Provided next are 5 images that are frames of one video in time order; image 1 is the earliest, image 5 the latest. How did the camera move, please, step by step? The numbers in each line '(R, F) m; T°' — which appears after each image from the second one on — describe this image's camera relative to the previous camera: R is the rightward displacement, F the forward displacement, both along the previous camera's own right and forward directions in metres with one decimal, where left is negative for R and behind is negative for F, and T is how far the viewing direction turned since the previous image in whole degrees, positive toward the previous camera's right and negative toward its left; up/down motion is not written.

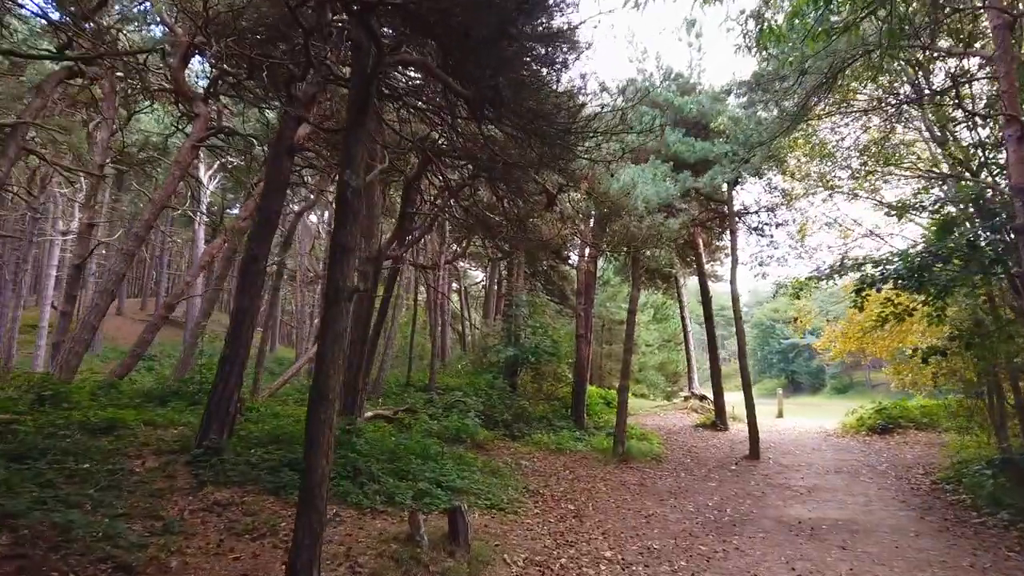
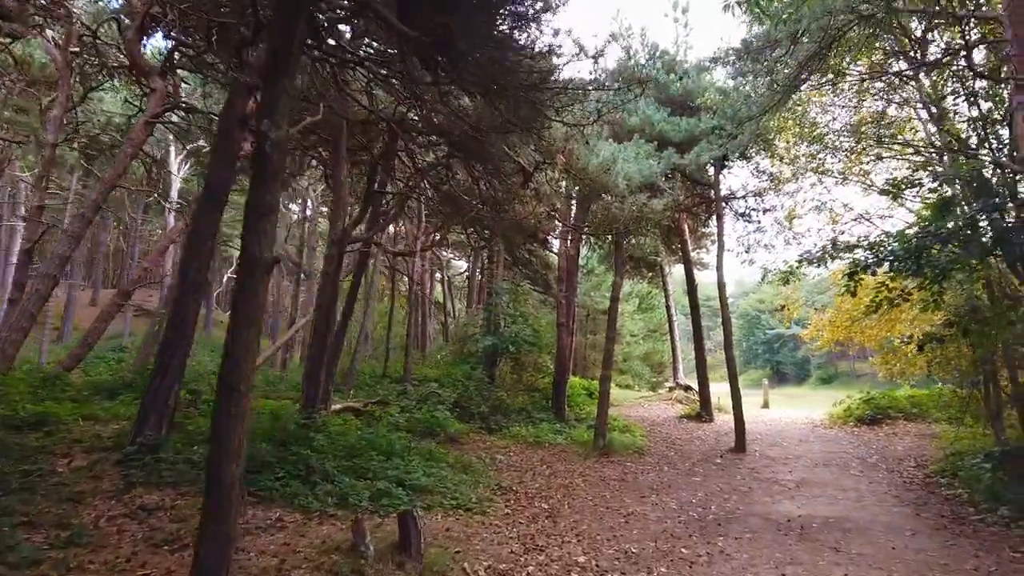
(+0.2, +0.6) m; +1°
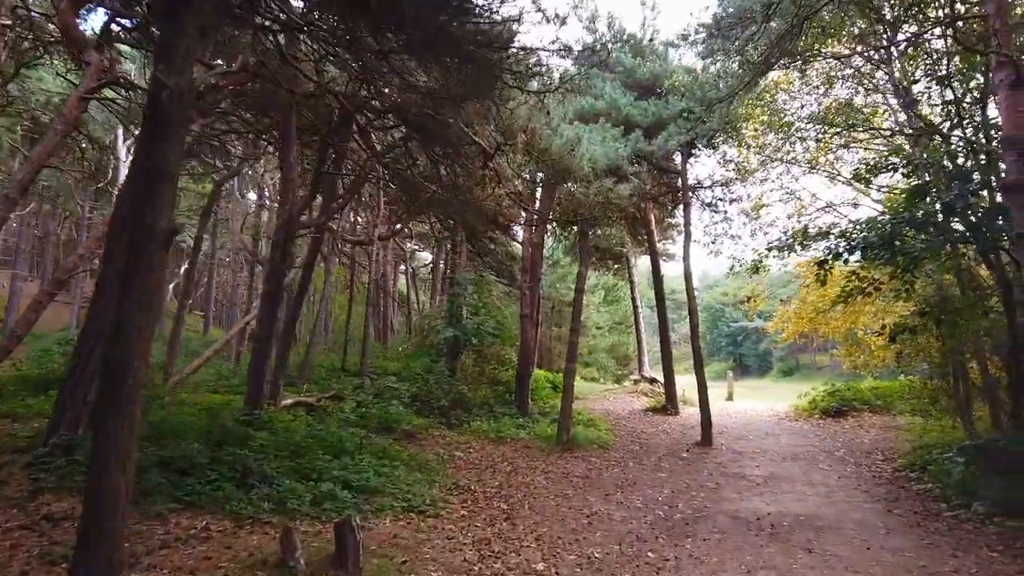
(+0.1, +0.5) m; +3°
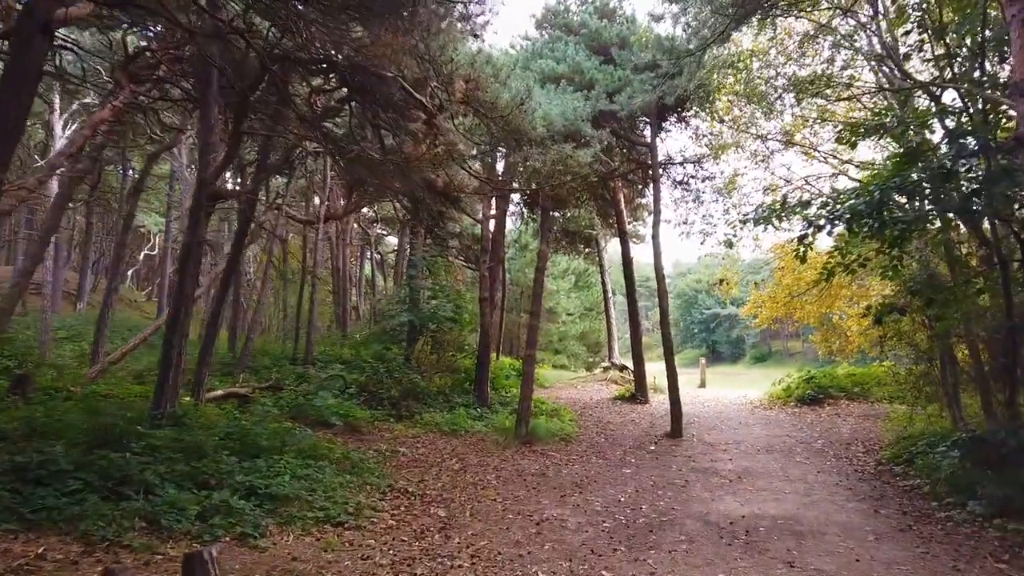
(+0.3, +1.0) m; +2°
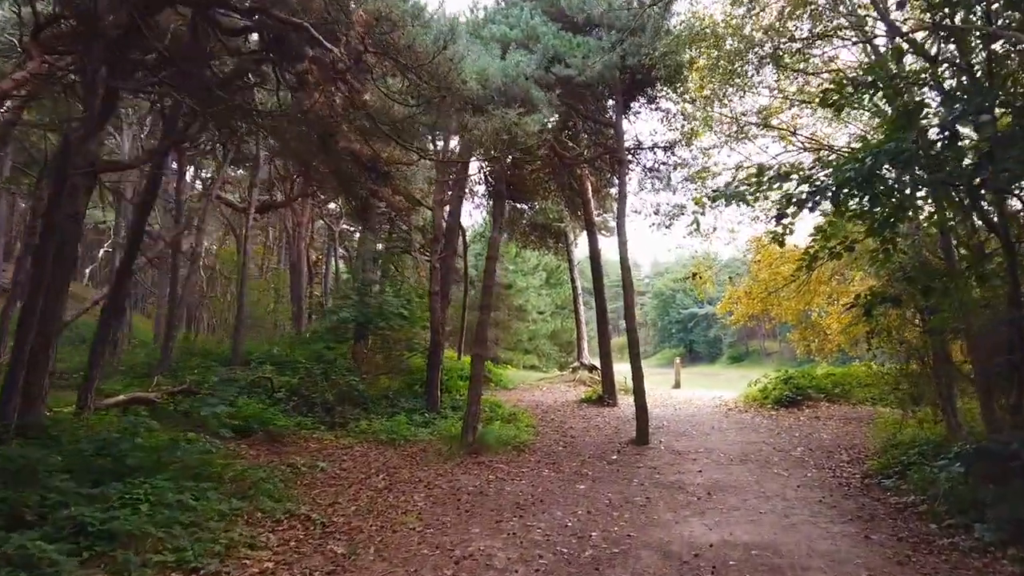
(+0.5, +1.2) m; +2°
